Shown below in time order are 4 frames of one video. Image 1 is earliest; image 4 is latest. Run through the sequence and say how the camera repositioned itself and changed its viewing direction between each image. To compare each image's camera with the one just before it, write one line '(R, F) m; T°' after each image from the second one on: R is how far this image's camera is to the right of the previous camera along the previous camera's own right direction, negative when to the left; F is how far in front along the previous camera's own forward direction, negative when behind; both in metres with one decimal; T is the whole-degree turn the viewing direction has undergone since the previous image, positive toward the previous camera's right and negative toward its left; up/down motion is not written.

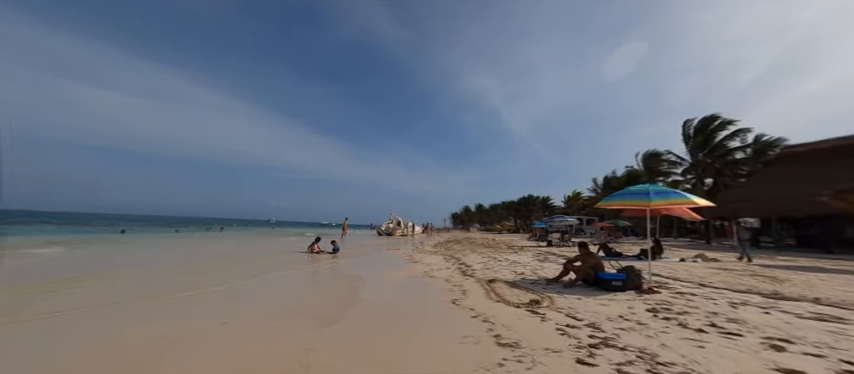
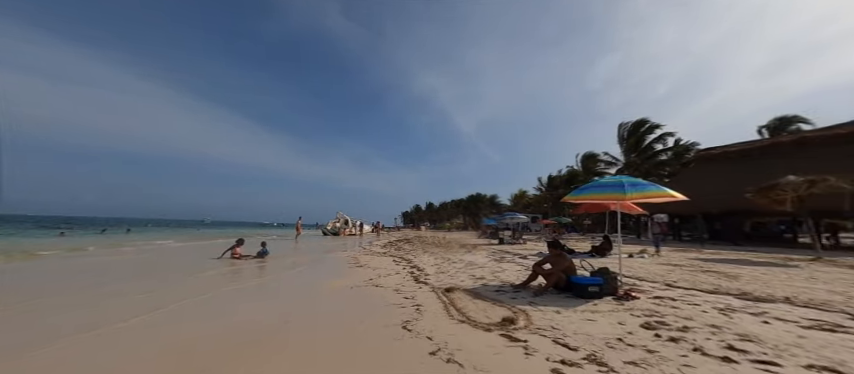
(+0.1, +1.4) m; +9°
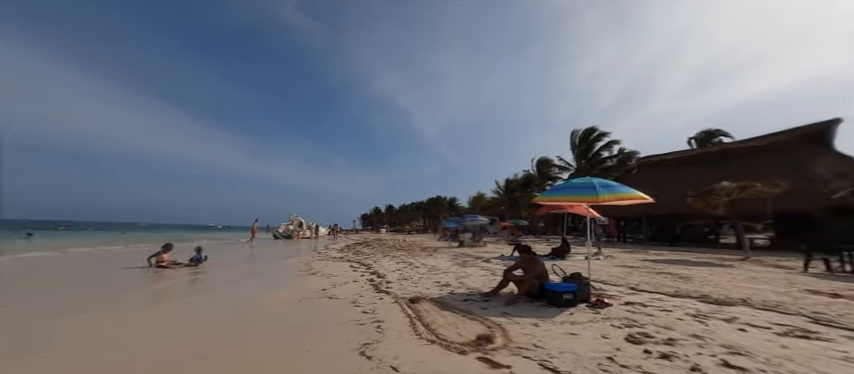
(-0.1, +0.6) m; +7°
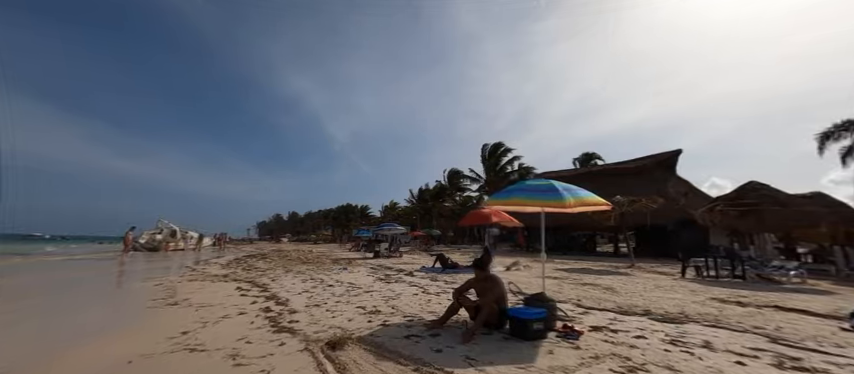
(-0.3, +1.6) m; +16°
